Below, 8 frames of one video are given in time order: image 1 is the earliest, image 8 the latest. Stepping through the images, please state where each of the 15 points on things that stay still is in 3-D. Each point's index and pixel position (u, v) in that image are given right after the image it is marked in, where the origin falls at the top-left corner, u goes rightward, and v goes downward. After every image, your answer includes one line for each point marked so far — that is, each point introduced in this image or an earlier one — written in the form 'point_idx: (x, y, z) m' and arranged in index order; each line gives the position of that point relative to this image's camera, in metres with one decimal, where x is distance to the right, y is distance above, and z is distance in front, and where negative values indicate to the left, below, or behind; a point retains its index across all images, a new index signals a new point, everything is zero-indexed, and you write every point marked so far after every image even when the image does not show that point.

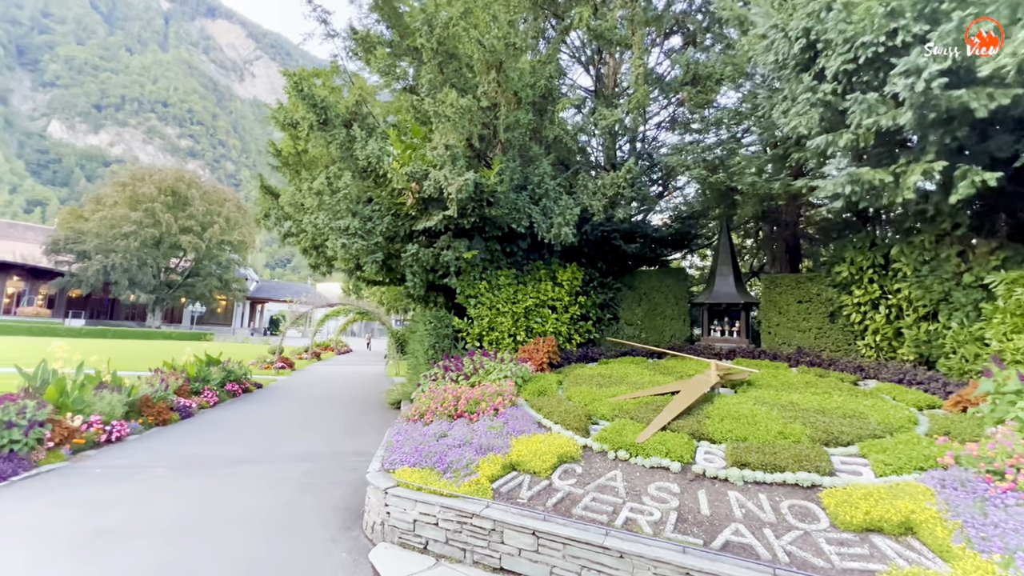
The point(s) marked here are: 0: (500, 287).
0: (-0.2, 0.0, +7.8) m
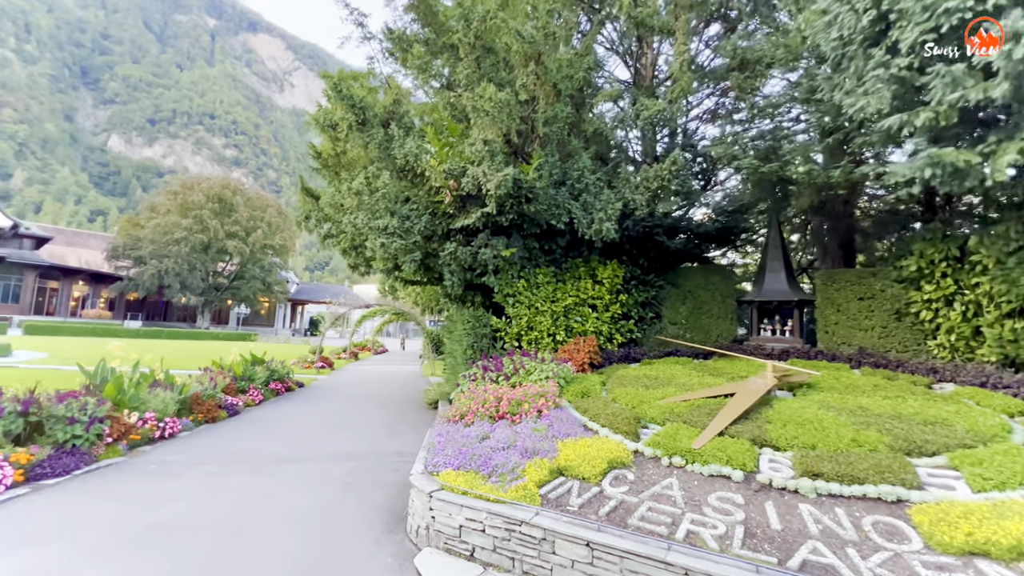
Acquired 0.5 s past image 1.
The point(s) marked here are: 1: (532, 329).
0: (+0.5, 0.0, +7.6) m
1: (+0.3, -0.7, +7.6) m
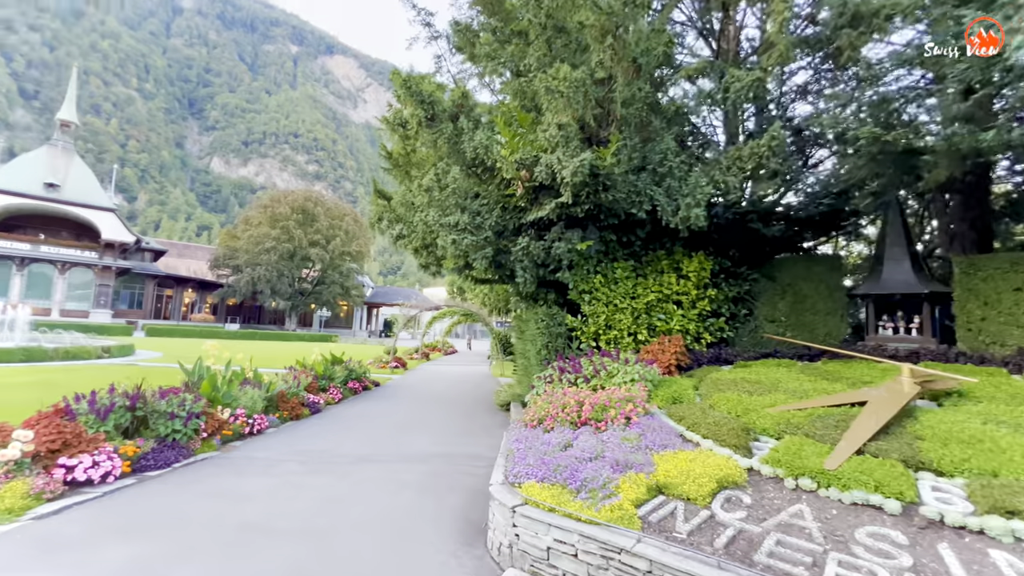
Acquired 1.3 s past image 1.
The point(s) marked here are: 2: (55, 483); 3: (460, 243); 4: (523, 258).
0: (+1.7, +0.1, +7.1) m
1: (+1.6, -0.6, +7.1) m
2: (-4.5, -1.9, +4.4) m
3: (-0.8, +0.7, +6.4) m
4: (+0.2, +0.4, +6.7) m
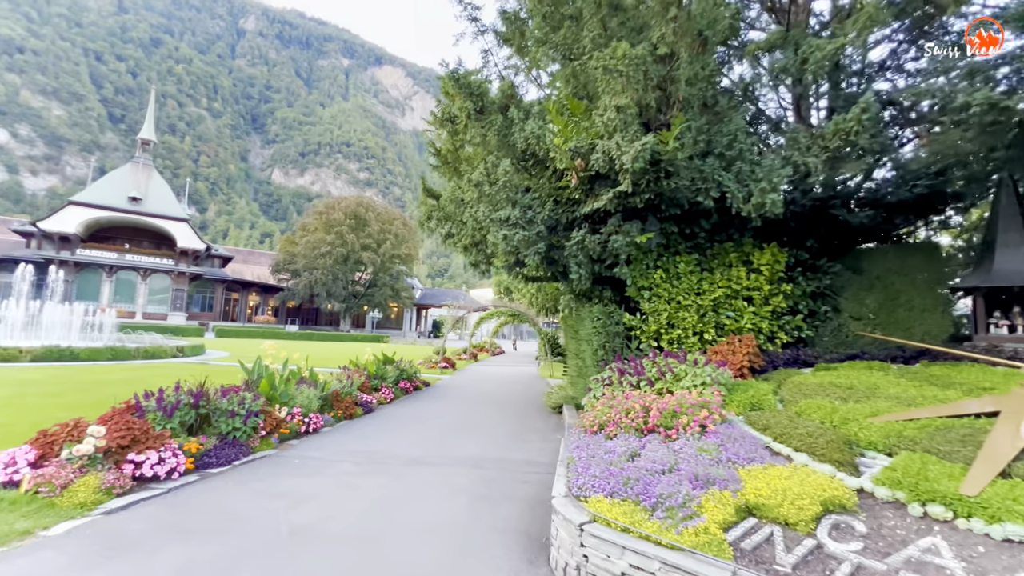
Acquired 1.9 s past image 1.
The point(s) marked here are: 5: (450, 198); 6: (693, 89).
0: (+2.5, +0.2, +6.6) m
1: (+2.4, -0.6, +6.5) m
2: (-3.9, -1.9, +4.5) m
3: (0.0, +0.7, +6.2) m
4: (+0.9, +0.5, +6.3) m
5: (-1.3, +1.9, +9.5) m
6: (+2.3, +2.5, +5.6) m
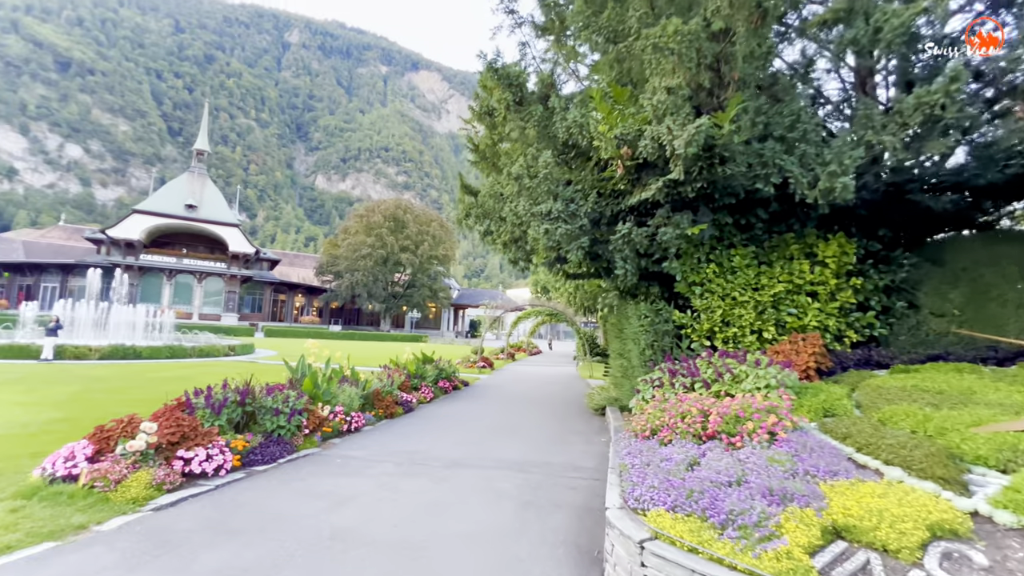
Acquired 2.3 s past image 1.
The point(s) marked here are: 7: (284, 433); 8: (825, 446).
0: (+3.0, +0.2, +6.1) m
1: (+2.9, -0.5, +6.1) m
2: (-3.5, -1.9, +4.6) m
3: (+0.5, +0.7, +5.9) m
4: (+1.5, +0.5, +6.0) m
5: (-0.5, +2.0, +9.3) m
6: (+2.7, +2.5, +5.1) m
7: (-3.1, -2.0, +6.1) m
8: (+2.4, -1.2, +3.5) m
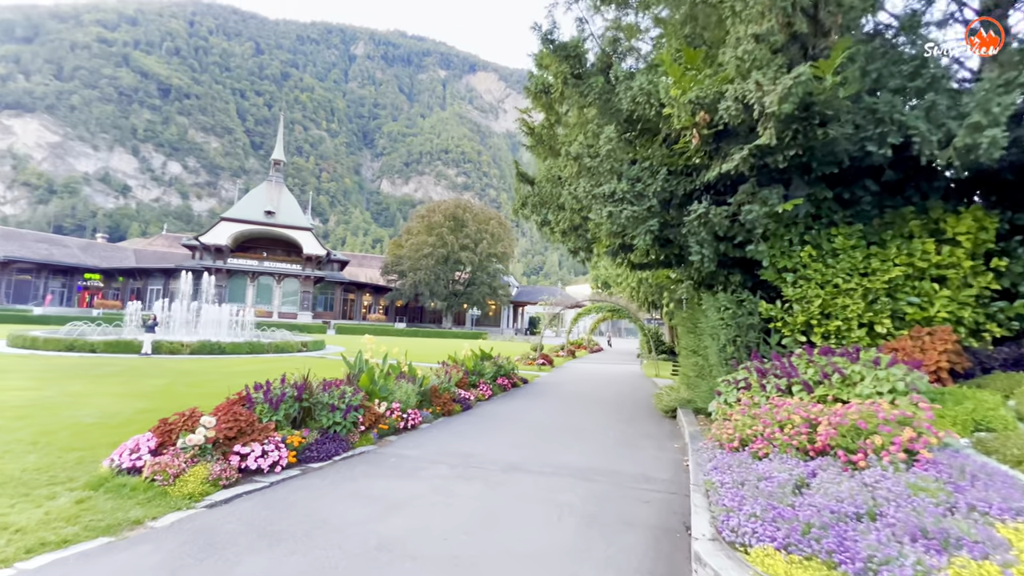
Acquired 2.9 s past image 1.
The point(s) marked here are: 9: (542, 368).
0: (+3.8, +0.4, +5.2) m
1: (+3.7, -0.3, +5.2) m
2: (-2.8, -1.8, +4.5) m
3: (+1.2, +0.9, +5.3) m
4: (+2.2, +0.7, +5.3) m
5: (+0.7, +2.1, +8.8) m
6: (+3.3, +2.7, +4.2) m
7: (-2.3, -1.9, +6.0) m
8: (+2.8, -1.1, +2.7) m
9: (+1.3, -3.4, +18.9) m
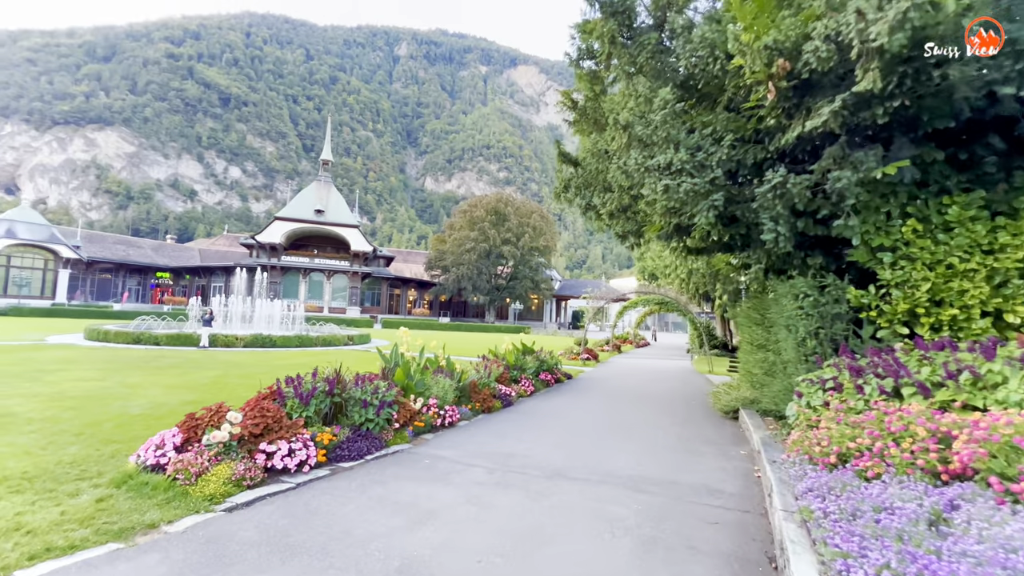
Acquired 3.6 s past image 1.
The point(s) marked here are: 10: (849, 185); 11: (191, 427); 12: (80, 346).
0: (+4.2, +0.6, +4.2) m
1: (+4.1, -0.2, +4.3) m
2: (-2.4, -1.7, +4.3) m
3: (+1.7, +1.0, +4.6) m
4: (+2.6, +0.9, +4.5) m
5: (+1.4, +2.3, +8.1) m
6: (+3.6, +2.9, +3.3) m
7: (-1.8, -1.7, +5.6) m
8: (+3.0, -1.0, +1.9) m
9: (+3.0, -3.0, +18.2) m
10: (+3.1, +0.9, +4.1) m
11: (-3.2, -1.4, +4.4) m
12: (-18.0, -2.4, +18.8) m
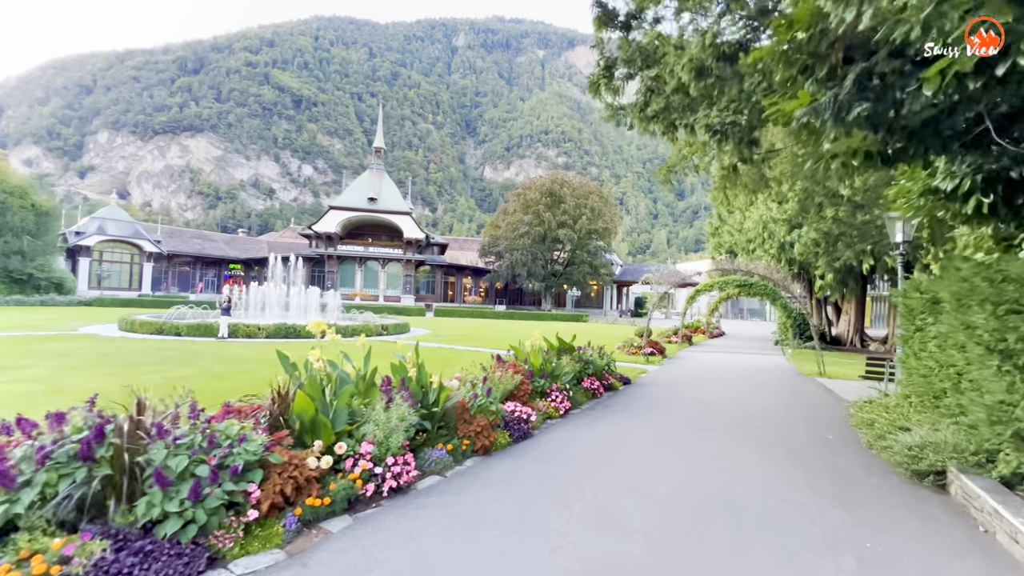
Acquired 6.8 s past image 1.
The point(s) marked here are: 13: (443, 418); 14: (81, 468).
0: (+3.7, +0.9, +0.4) m
1: (+3.6, +0.2, +0.5) m
2: (-2.8, -1.4, +1.4) m
3: (+1.2, +1.4, +1.1) m
4: (+2.2, +1.2, +0.8) m
5: (+1.4, +2.7, +4.6) m
6: (+2.9, +3.2, -0.5) m
7: (-2.0, -1.4, +2.6) m
8: (+2.3, -0.7, -1.7) m
9: (+4.5, -2.3, +14.5) m
10: (+2.5, +1.3, +0.4) m
11: (-3.6, -1.1, +1.6) m
12: (-16.3, -1.9, +17.9) m
13: (-0.8, -1.4, +4.9) m
14: (-2.5, -1.0, +2.5) m
